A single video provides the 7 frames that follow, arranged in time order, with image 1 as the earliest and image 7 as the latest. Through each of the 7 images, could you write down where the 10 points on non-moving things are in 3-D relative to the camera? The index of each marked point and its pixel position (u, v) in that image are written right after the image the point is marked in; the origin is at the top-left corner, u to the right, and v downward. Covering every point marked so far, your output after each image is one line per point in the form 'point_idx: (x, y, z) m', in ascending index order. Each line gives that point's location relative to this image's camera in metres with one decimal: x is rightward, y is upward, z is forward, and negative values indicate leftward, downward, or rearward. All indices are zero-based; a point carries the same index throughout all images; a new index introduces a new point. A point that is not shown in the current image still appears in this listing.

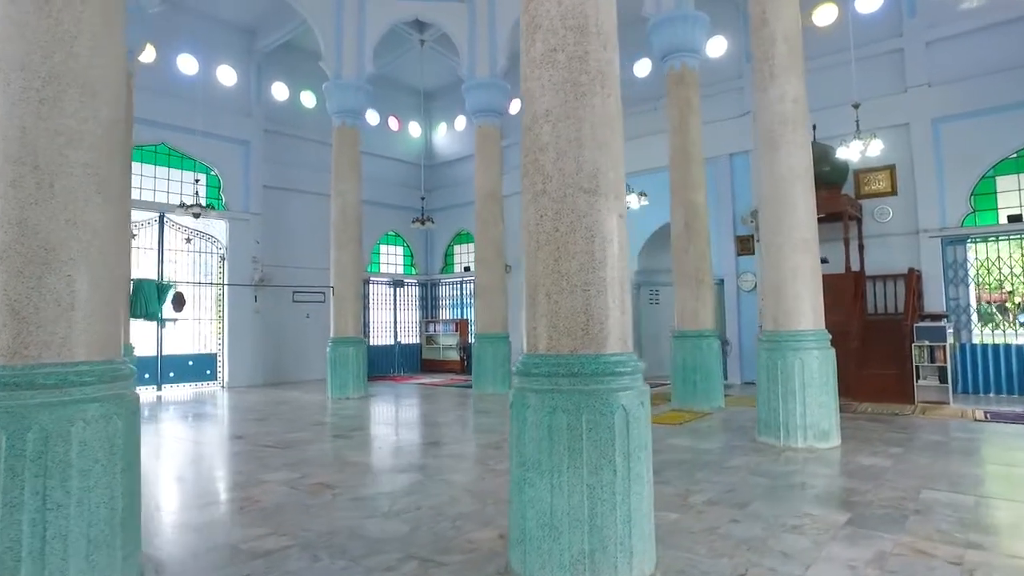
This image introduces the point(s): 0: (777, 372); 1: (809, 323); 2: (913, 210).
0: (+2.4, -0.8, +6.0) m
1: (+2.7, -0.3, +5.9) m
2: (+5.9, +1.2, +9.5) m
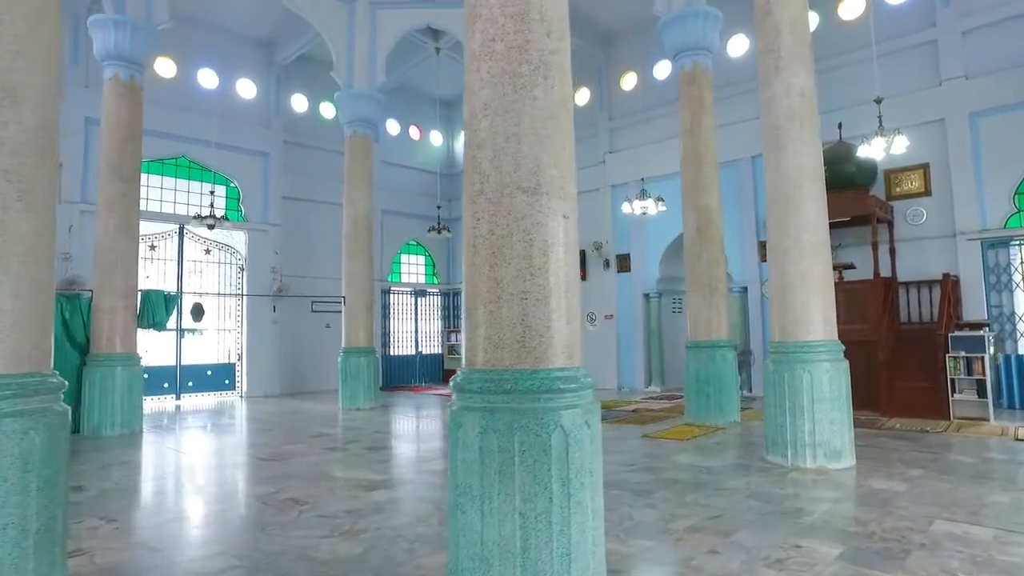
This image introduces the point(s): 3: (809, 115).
0: (+2.3, -0.8, +5.5) m
1: (+2.6, -0.4, +5.5) m
2: (+6.0, +1.1, +8.9) m
3: (+2.6, +1.5, +5.7) m
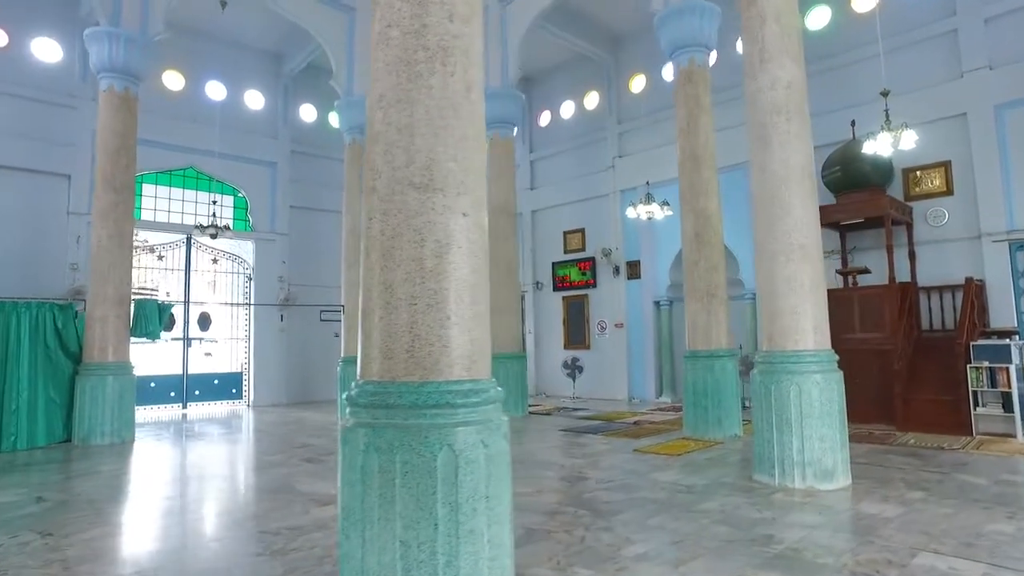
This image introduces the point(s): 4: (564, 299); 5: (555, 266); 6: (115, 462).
0: (+2.1, -0.9, +5.1) m
1: (+2.4, -0.4, +5.1) m
2: (+5.9, +1.0, +8.3) m
3: (+2.4, +1.5, +5.3) m
4: (+1.0, -0.2, +13.0) m
5: (+0.9, +0.4, +13.2) m
6: (-4.4, -1.9, +7.2) m
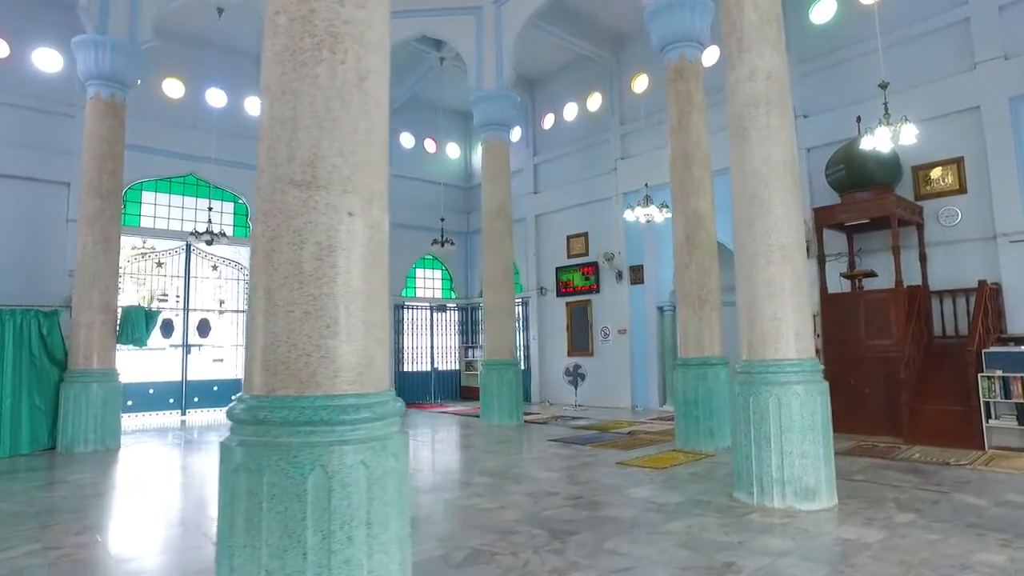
0: (+1.8, -0.9, +4.8) m
1: (+2.0, -0.5, +4.7) m
2: (+5.8, +0.9, +7.8) m
3: (+2.1, +1.4, +5.0) m
4: (+1.1, -0.3, +12.8) m
5: (+0.9, +0.3, +13.0) m
6: (-4.6, -2.0, +7.2) m
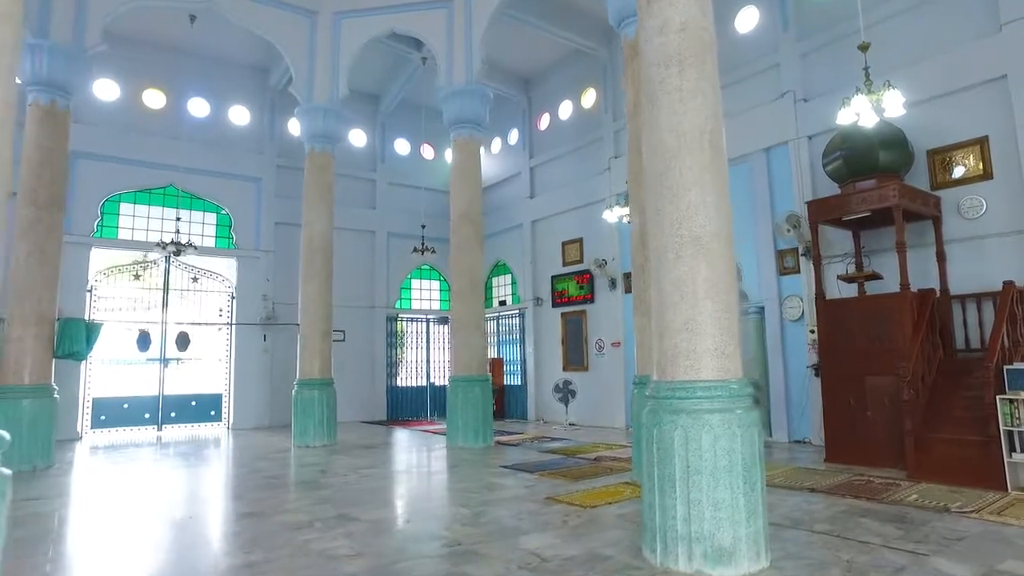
0: (+0.9, -0.9, +3.8) m
1: (+1.1, -0.5, +3.8) m
2: (+5.1, +0.9, +6.5) m
3: (+1.2, +1.4, +4.0) m
4: (+0.9, -0.5, +11.8) m
5: (+0.8, +0.2, +12.1) m
6: (-5.3, -2.2, +6.8) m
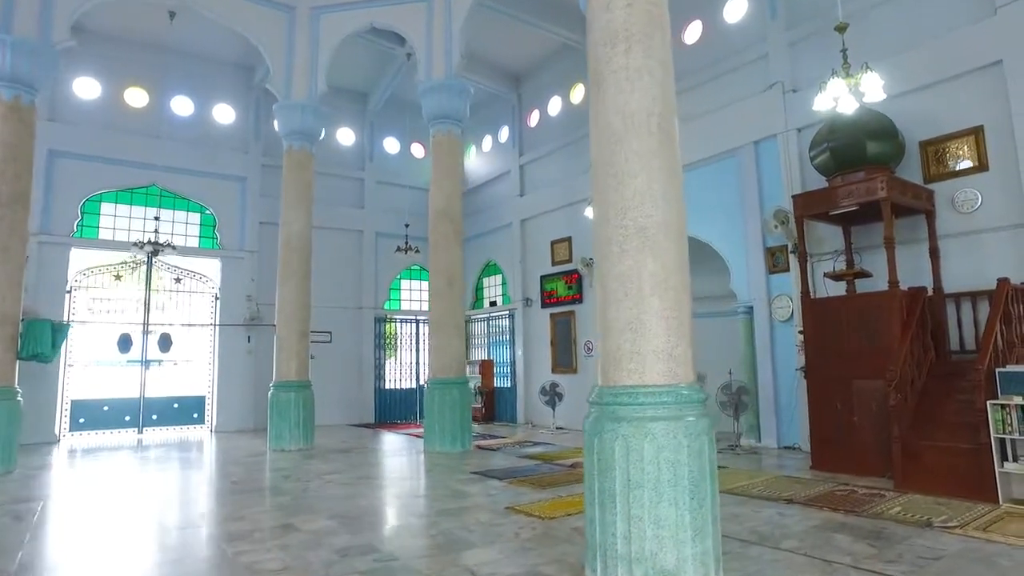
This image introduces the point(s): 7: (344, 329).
0: (+0.5, -0.9, +3.5) m
1: (+0.8, -0.5, +3.4) m
2: (+4.8, +0.9, +6.1) m
3: (+0.8, +1.4, +3.7) m
4: (+0.7, -0.5, +11.5) m
5: (+0.6, +0.2, +11.8) m
6: (-5.6, -2.2, +6.6) m
7: (-3.3, -0.8, +12.8) m
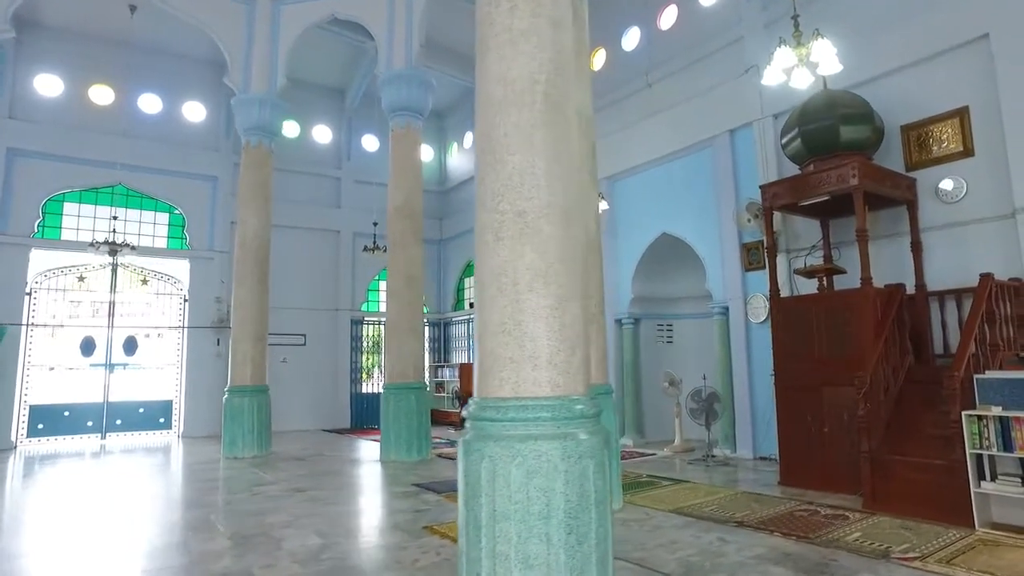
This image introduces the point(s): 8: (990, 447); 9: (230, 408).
0: (-0.2, -0.9, +3.0) m
1: (+0.1, -0.4, +2.9) m
2: (+4.2, +1.0, +5.5) m
3: (+0.1, +1.5, +3.3) m
4: (+0.3, -0.5, +11.0) m
5: (+0.1, +0.1, +11.3) m
6: (-6.1, -2.2, +6.2) m
7: (-3.7, -0.8, +12.4) m
8: (+3.2, -1.1, +4.3) m
9: (-3.8, -1.7, +8.8) m
